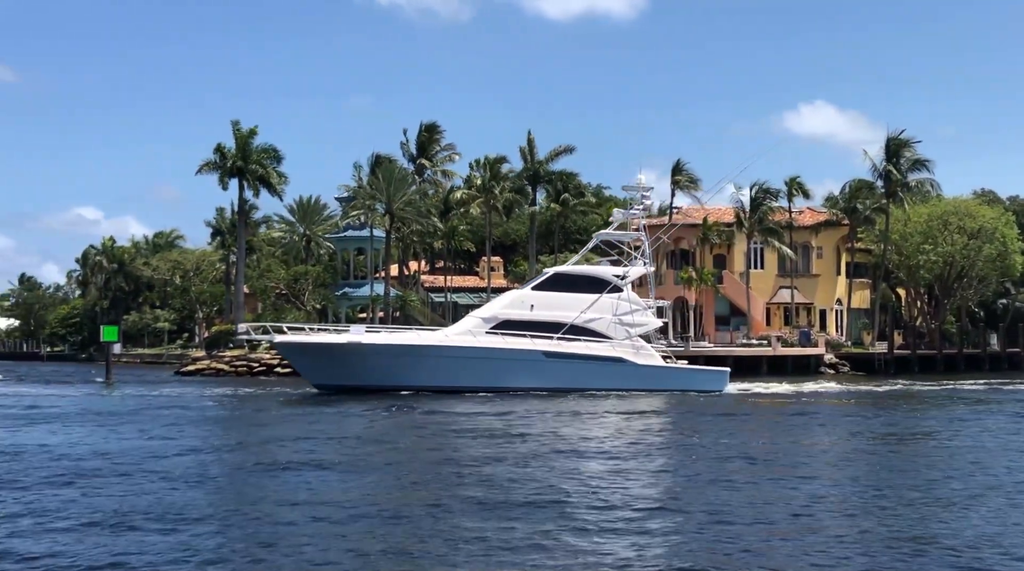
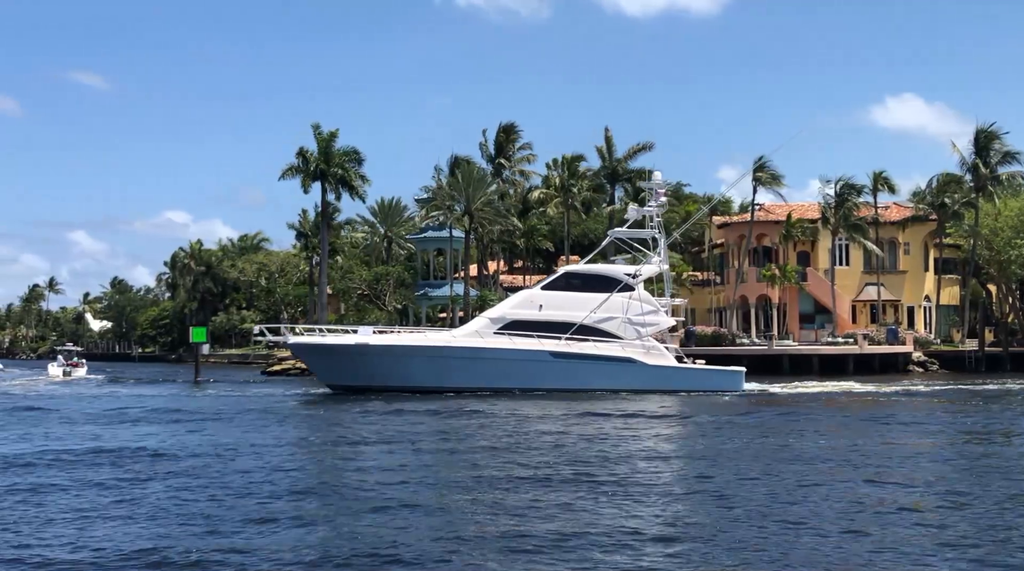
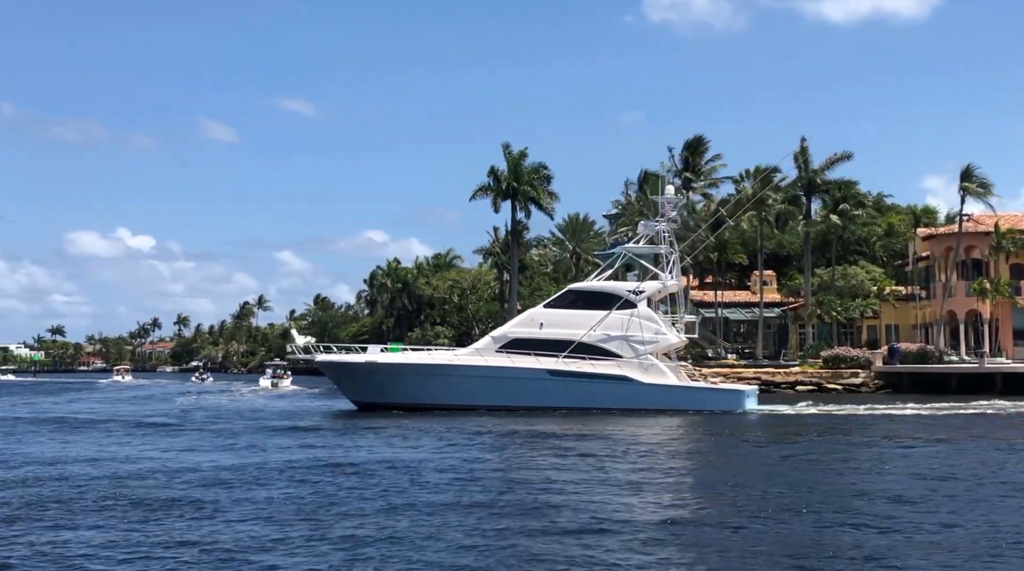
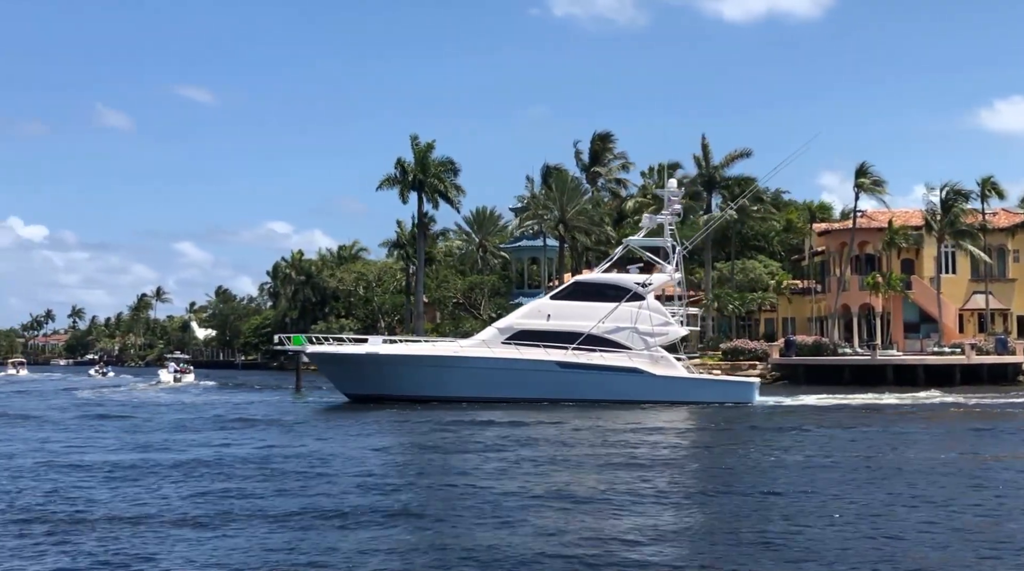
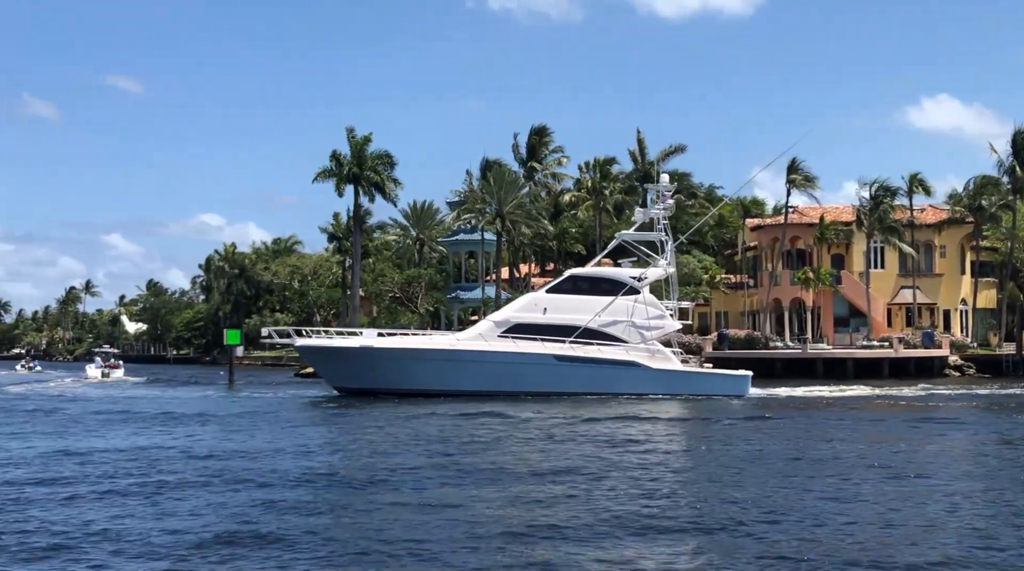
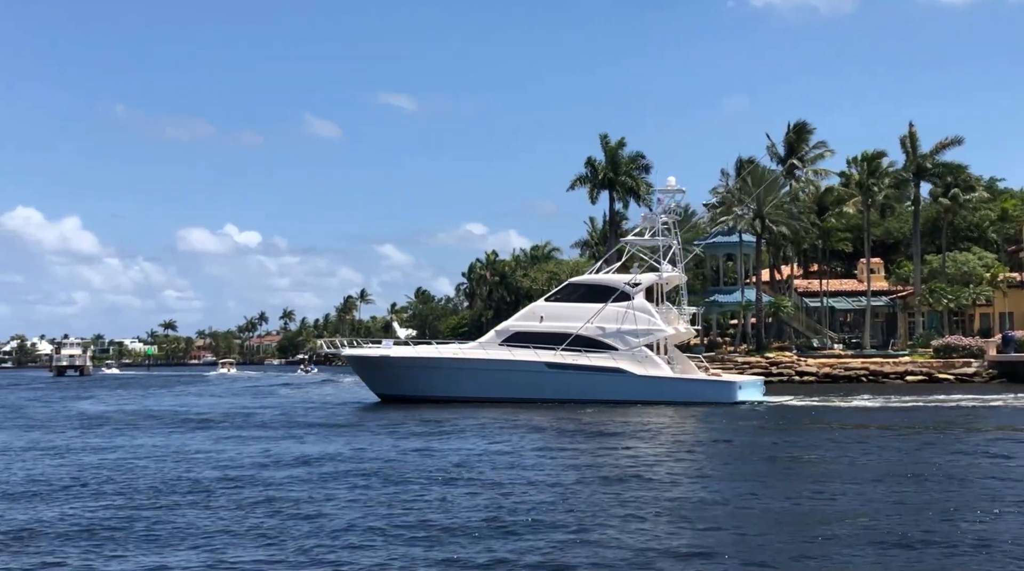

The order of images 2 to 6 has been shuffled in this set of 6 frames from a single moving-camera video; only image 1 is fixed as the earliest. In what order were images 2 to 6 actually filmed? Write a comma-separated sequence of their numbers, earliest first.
2, 5, 4, 3, 6
